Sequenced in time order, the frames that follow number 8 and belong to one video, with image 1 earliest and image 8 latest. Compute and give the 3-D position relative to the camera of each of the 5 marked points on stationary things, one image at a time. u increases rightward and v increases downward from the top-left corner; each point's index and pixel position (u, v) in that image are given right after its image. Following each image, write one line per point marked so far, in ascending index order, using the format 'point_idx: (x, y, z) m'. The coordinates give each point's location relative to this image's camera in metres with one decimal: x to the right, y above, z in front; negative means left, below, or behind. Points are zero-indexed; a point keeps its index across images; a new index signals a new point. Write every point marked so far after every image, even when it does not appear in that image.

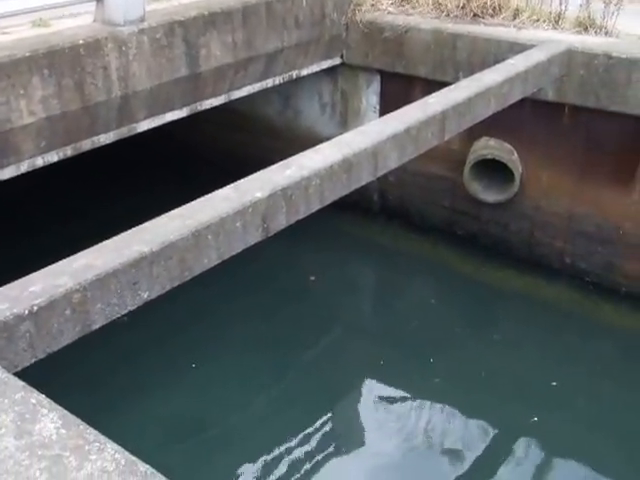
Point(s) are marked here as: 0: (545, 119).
0: (+0.9, +0.6, +3.5) m
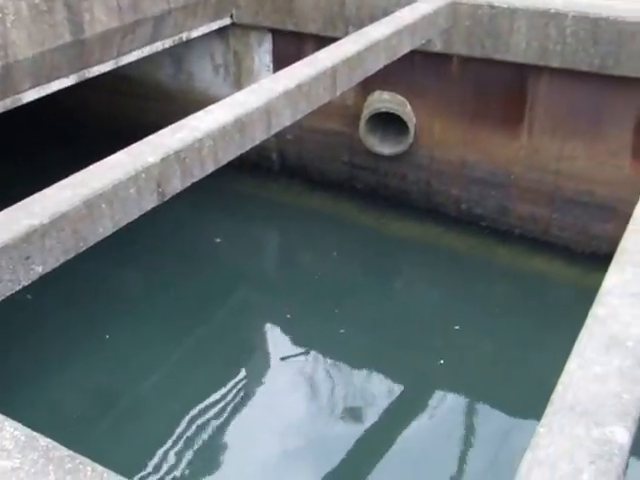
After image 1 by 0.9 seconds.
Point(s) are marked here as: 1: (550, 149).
0: (+0.4, +0.7, +3.6) m
1: (+1.0, +0.4, +3.7) m
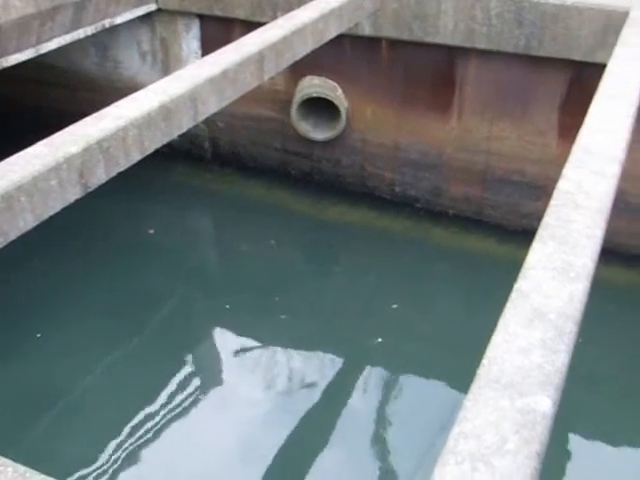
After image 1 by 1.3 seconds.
0: (+0.2, +0.8, +3.9) m
1: (+0.7, +0.5, +3.8) m
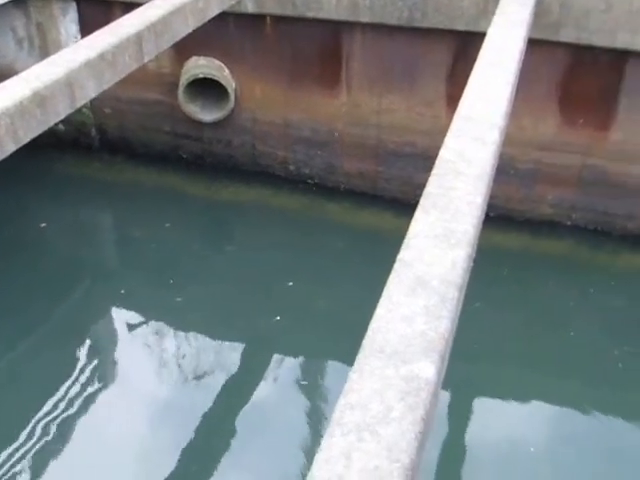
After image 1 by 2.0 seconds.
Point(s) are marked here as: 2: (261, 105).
0: (-0.3, +0.9, +3.8) m
1: (+0.2, +0.6, +3.8) m
2: (-0.3, +0.6, +4.0) m
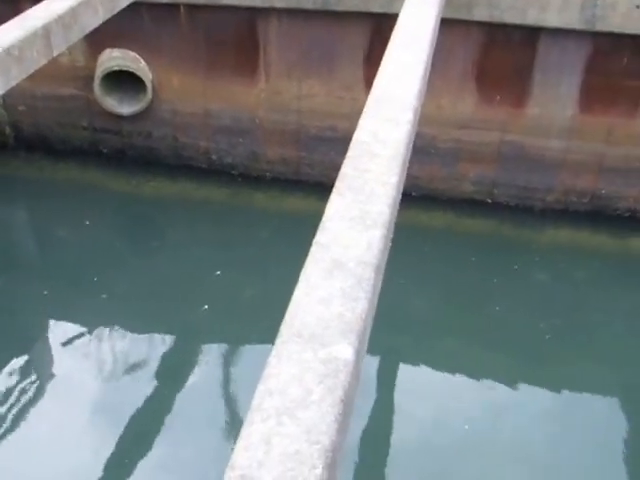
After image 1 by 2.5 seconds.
0: (-0.7, +1.0, +3.8) m
1: (-0.1, +0.7, +3.8) m
2: (-0.6, +0.7, +3.9) m
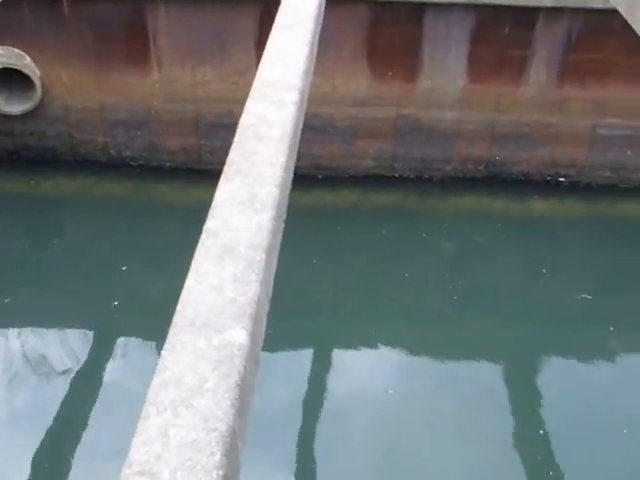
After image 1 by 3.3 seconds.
0: (-1.2, +1.0, +3.7) m
1: (-0.6, +0.7, +3.8) m
2: (-1.1, +0.7, +3.9) m
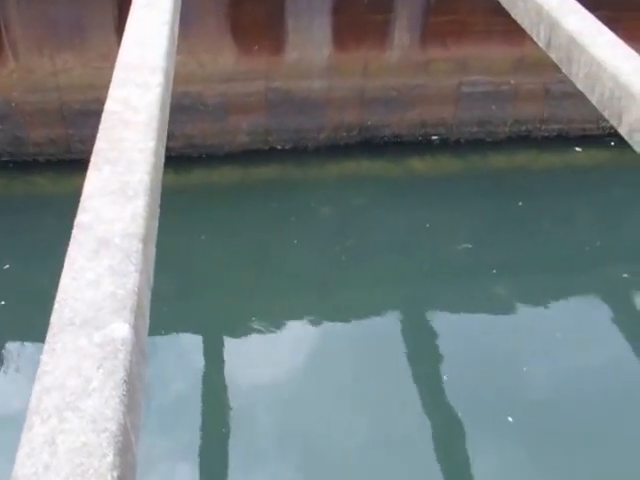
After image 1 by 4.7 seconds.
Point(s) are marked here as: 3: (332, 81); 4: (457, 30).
0: (-1.8, +0.9, +3.5) m
1: (-1.2, +0.8, +3.7) m
2: (-1.7, +0.7, +3.7) m
3: (+0.1, +0.7, +3.8) m
4: (+0.6, +0.9, +3.7) m
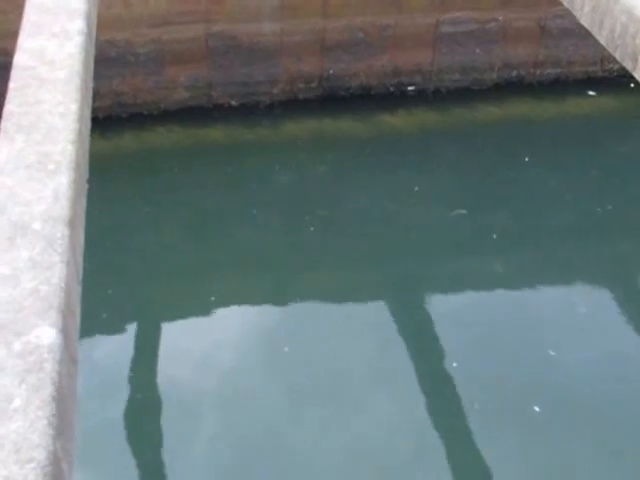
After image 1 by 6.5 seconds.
0: (-1.9, +1.0, +2.8) m
1: (-1.4, +0.8, +3.0) m
2: (-1.9, +0.7, +3.0) m
3: (-0.1, +0.8, +3.2) m
4: (+0.4, +1.0, +3.2) m
